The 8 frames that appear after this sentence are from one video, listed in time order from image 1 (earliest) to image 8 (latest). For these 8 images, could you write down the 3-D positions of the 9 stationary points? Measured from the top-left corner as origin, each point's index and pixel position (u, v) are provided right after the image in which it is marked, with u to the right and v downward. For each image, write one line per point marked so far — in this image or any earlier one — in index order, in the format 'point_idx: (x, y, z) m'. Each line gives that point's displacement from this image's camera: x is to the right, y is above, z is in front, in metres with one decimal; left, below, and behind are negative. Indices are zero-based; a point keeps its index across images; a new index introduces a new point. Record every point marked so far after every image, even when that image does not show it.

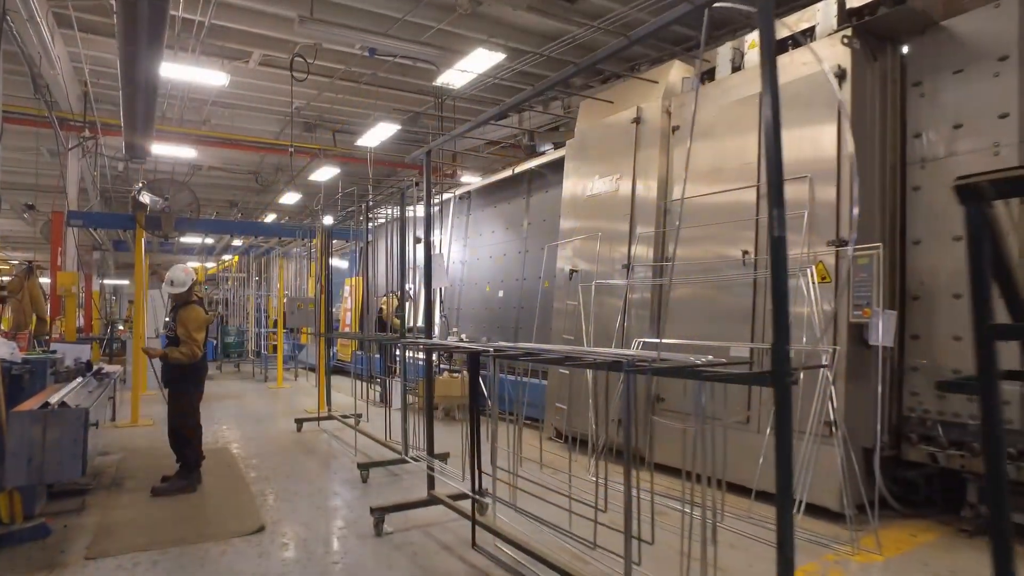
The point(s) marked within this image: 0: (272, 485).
0: (-1.3, -1.1, +3.8) m
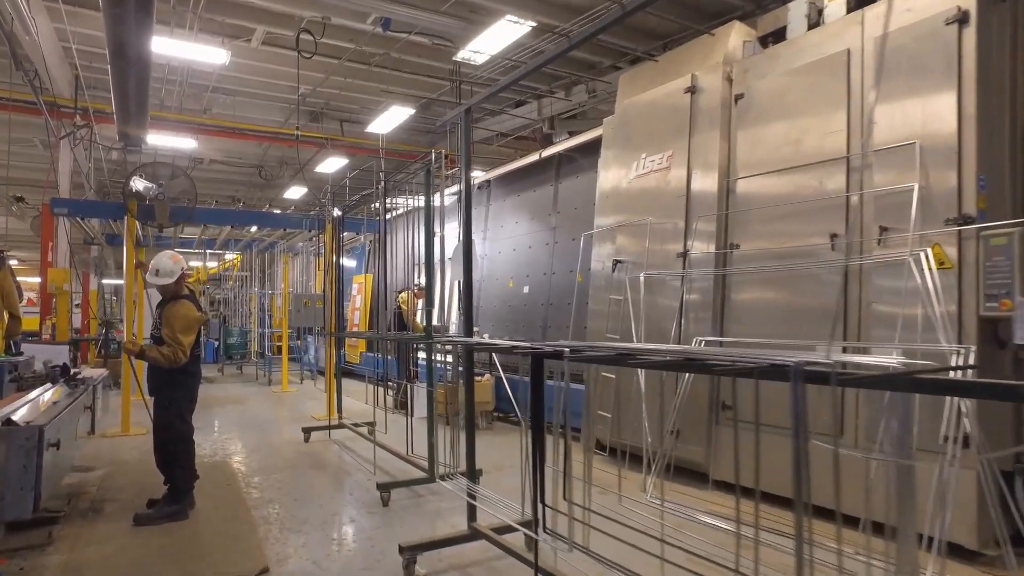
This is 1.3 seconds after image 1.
0: (-1.1, -1.0, +3.3) m
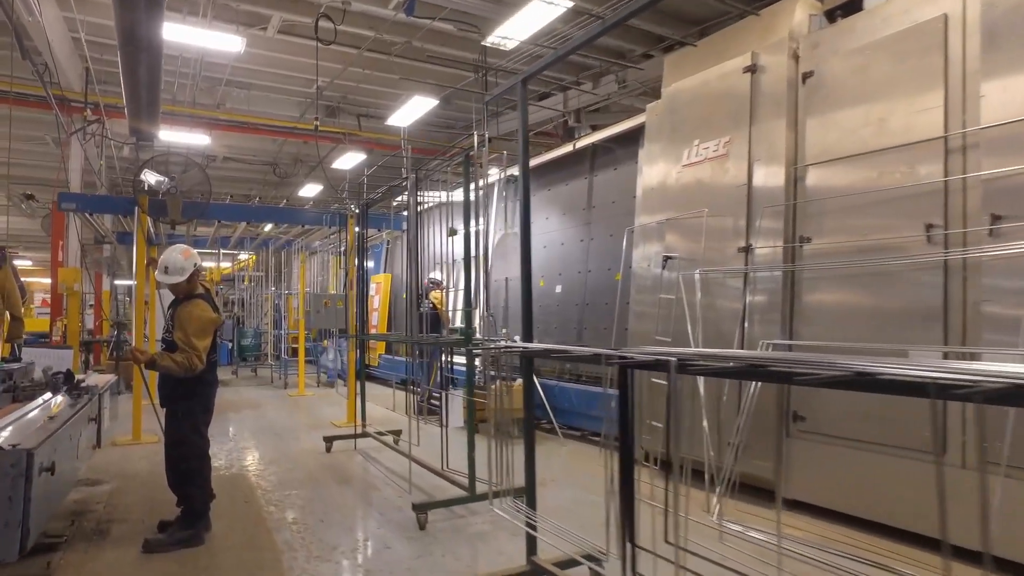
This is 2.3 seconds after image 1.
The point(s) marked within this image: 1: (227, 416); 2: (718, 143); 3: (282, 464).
0: (-0.9, -1.0, +2.9) m
1: (-2.7, -1.2, +6.6) m
2: (+1.1, +0.8, +3.7) m
3: (-1.4, -1.1, +4.3) m
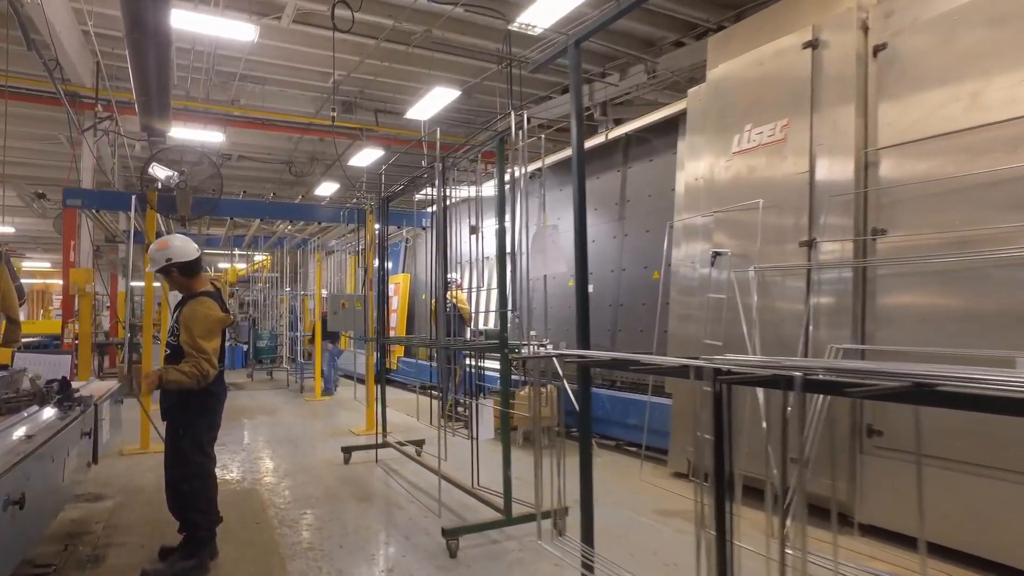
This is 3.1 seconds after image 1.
0: (-0.7, -1.0, +2.6) m
1: (-2.4, -1.2, +6.3) m
2: (+1.3, +0.8, +3.4) m
3: (-1.2, -1.1, +4.0) m
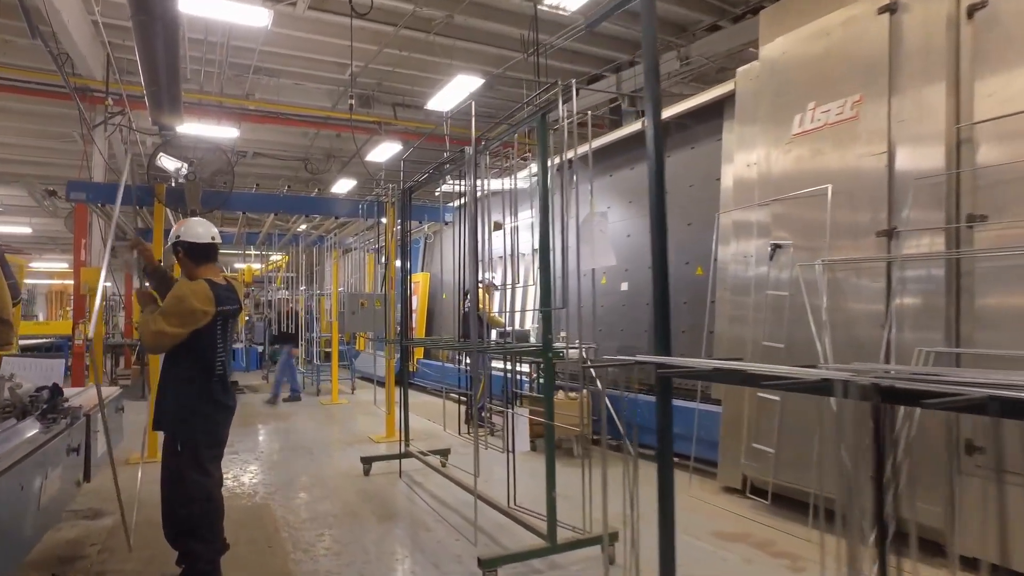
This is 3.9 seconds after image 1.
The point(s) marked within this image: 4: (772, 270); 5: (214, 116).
0: (-0.6, -1.0, +2.3) m
1: (-2.2, -1.2, +6.1) m
2: (+1.4, +0.8, +3.0) m
3: (-1.0, -1.1, +3.7) m
4: (+1.2, +0.1, +3.3) m
5: (-3.5, +2.0, +8.3) m
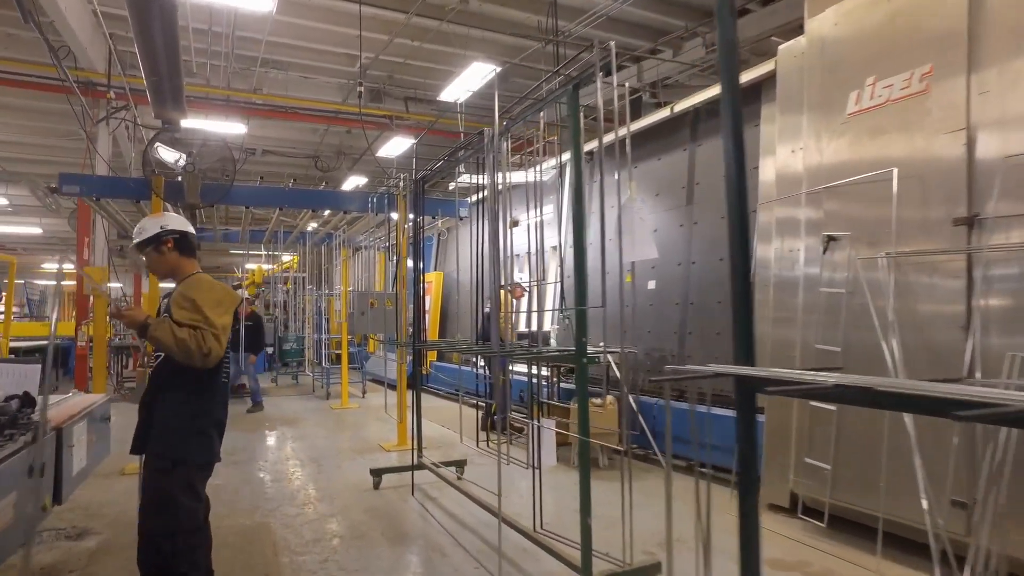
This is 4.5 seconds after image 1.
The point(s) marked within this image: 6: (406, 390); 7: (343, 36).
0: (-0.5, -1.0, +2.0) m
1: (-2.0, -1.2, +5.8) m
2: (+1.5, +0.8, +2.7) m
3: (-0.9, -1.0, +3.4) m
4: (+1.3, +0.1, +3.0) m
5: (-3.3, +2.0, +8.0) m
6: (-0.7, -0.7, +4.8) m
7: (-1.6, +2.5, +6.9) m
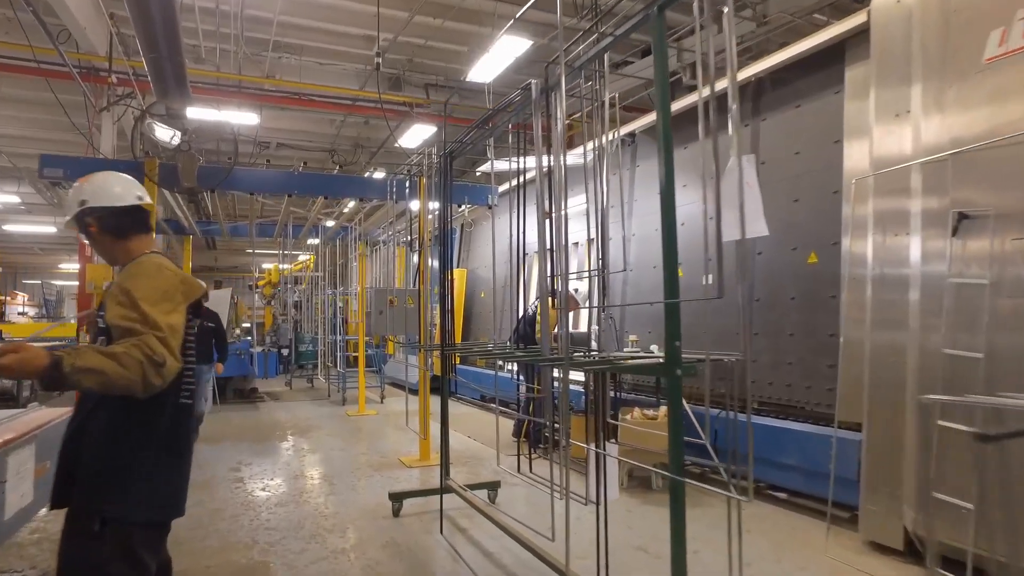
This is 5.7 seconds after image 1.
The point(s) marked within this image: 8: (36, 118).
0: (-0.3, -0.9, +1.5) m
1: (-1.8, -1.2, +5.3) m
2: (+1.7, +0.8, +2.1) m
3: (-0.7, -1.0, +2.9) m
4: (+1.5, +0.1, +2.4) m
5: (-3.0, +2.0, +7.6) m
6: (-0.5, -0.7, +4.2) m
7: (-1.4, +2.5, +6.4) m
8: (-5.3, +1.9, +7.9) m
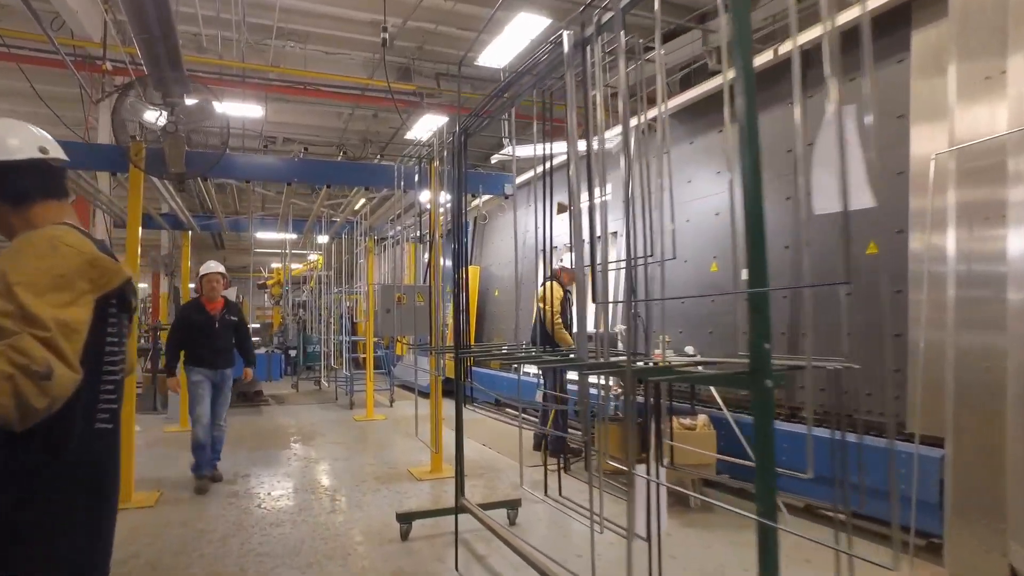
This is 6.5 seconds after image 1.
0: (-0.3, -0.9, +1.1) m
1: (-1.7, -1.2, +5.0) m
2: (+1.7, +0.9, +1.7) m
3: (-0.6, -1.0, +2.5) m
4: (+1.5, +0.2, +2.0) m
5: (-2.9, +2.0, +7.3) m
6: (-0.4, -0.6, +3.9) m
7: (-1.2, +2.5, +6.1) m
8: (-5.2, +2.0, +7.6) m
